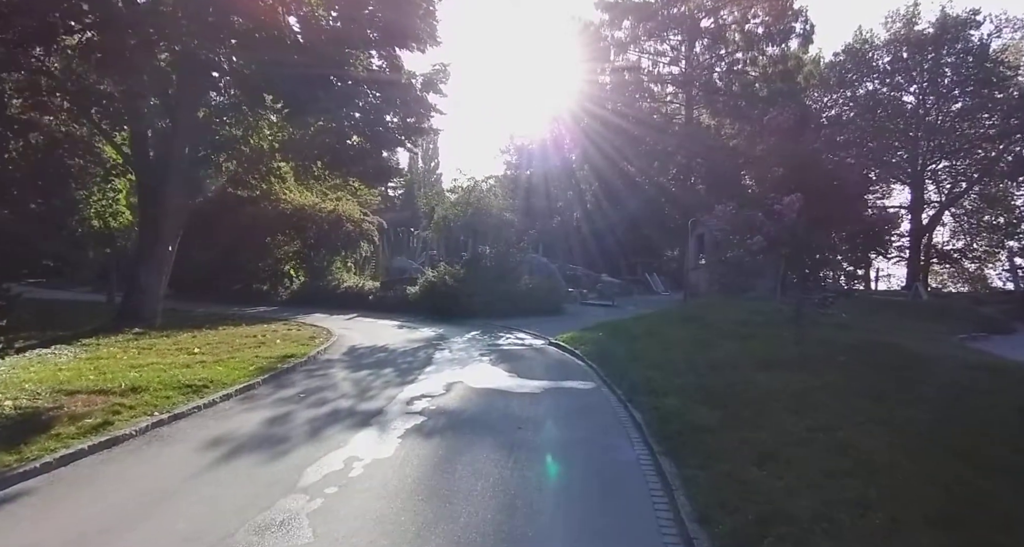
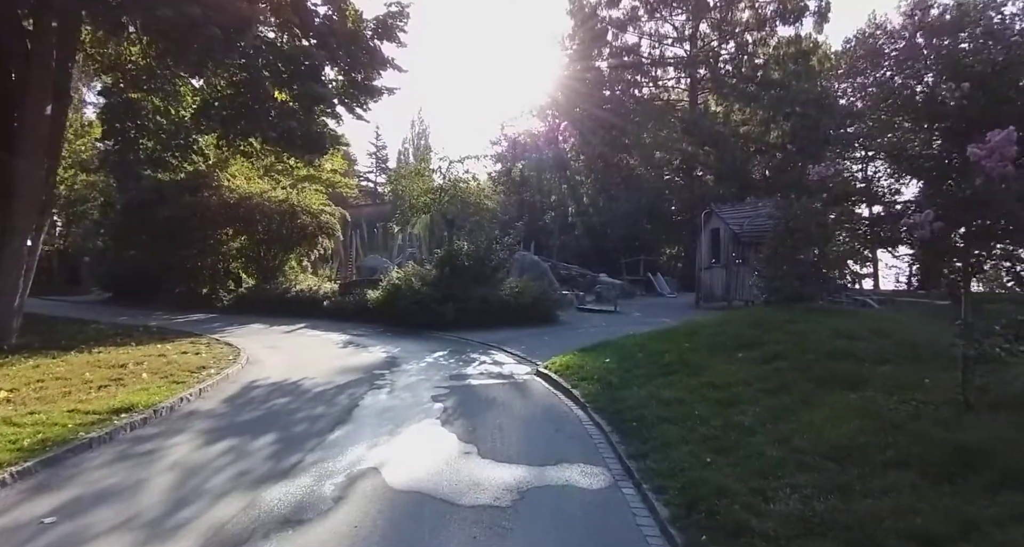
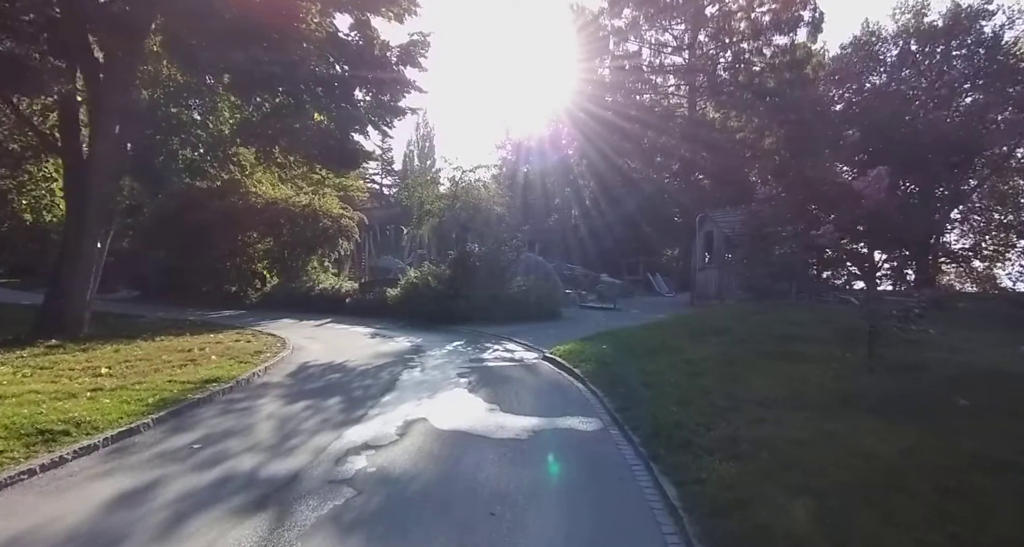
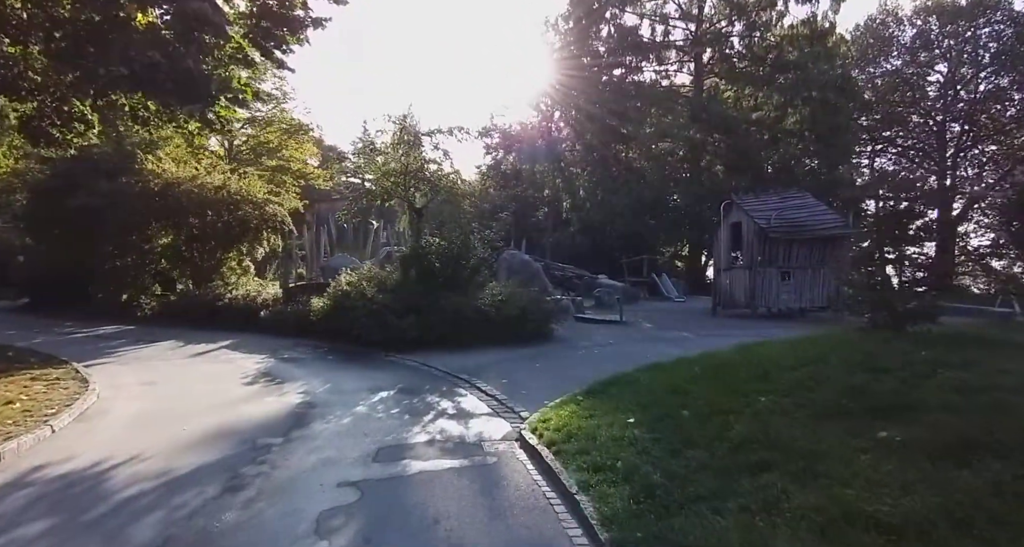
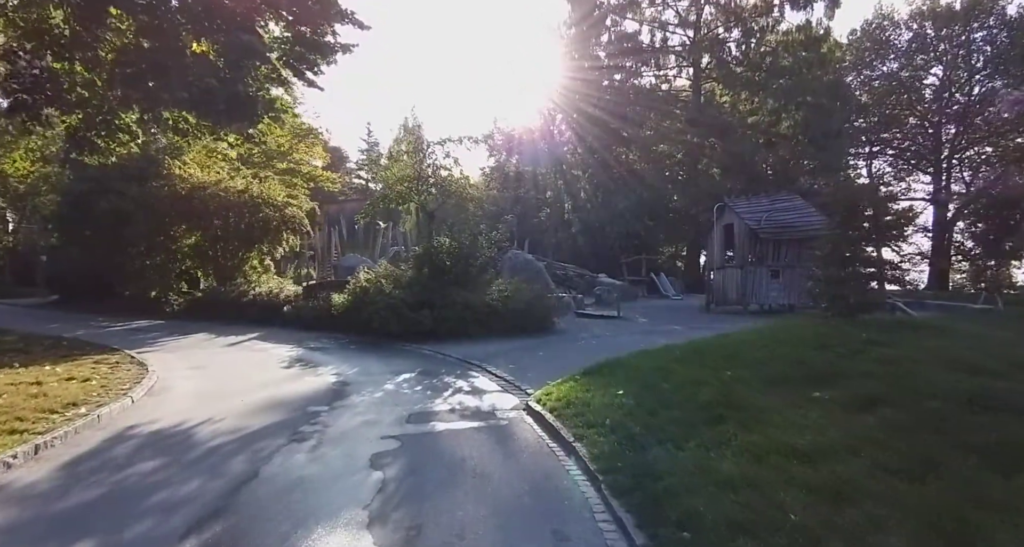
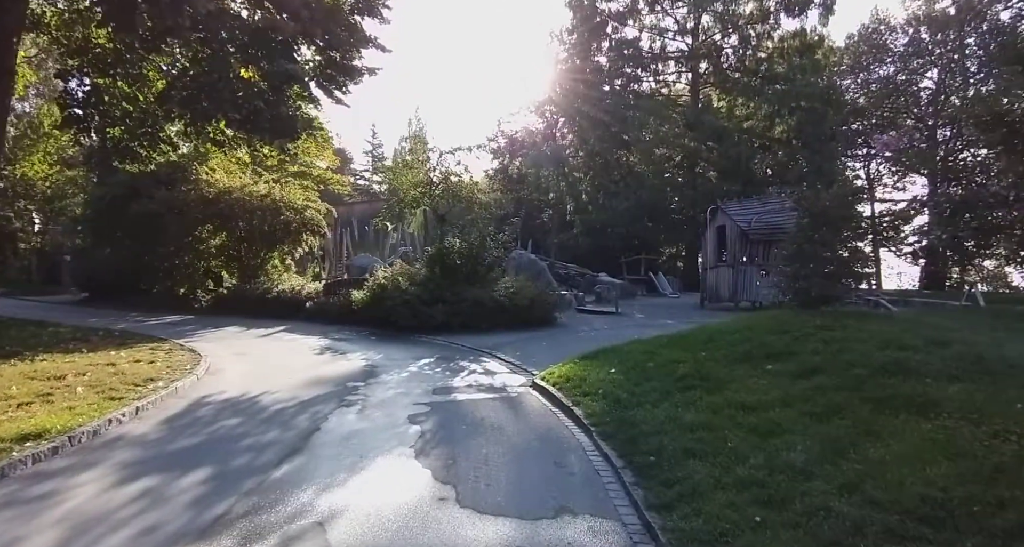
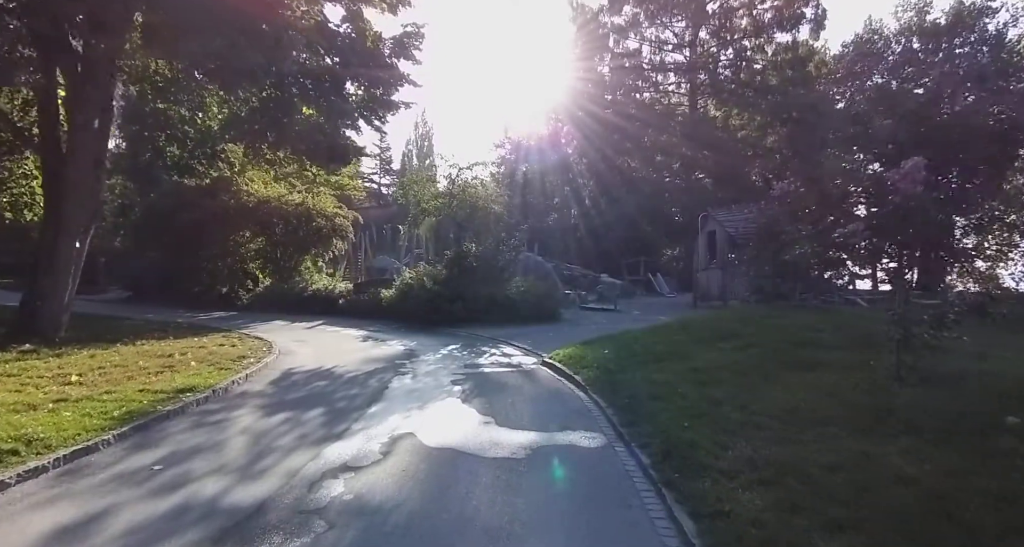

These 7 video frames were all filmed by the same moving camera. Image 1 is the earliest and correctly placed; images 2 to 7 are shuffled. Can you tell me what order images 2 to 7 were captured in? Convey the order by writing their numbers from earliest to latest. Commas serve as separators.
3, 7, 2, 6, 5, 4
